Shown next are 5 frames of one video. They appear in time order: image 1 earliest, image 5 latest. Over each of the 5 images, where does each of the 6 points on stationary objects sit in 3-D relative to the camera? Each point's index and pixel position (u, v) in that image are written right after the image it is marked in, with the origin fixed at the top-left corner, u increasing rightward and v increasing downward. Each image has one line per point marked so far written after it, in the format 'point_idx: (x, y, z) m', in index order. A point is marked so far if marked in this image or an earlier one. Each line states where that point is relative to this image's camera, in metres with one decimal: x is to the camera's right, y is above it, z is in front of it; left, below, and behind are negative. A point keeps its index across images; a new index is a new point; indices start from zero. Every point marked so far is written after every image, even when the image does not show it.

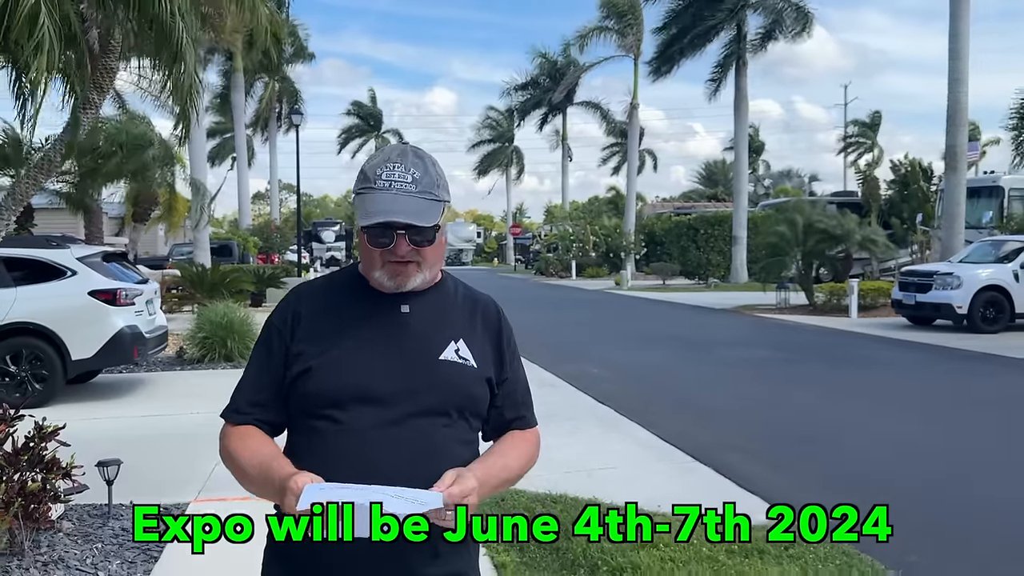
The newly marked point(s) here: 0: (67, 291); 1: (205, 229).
0: (-4.3, 0.0, +8.8) m
1: (-6.7, +1.3, +19.9) m
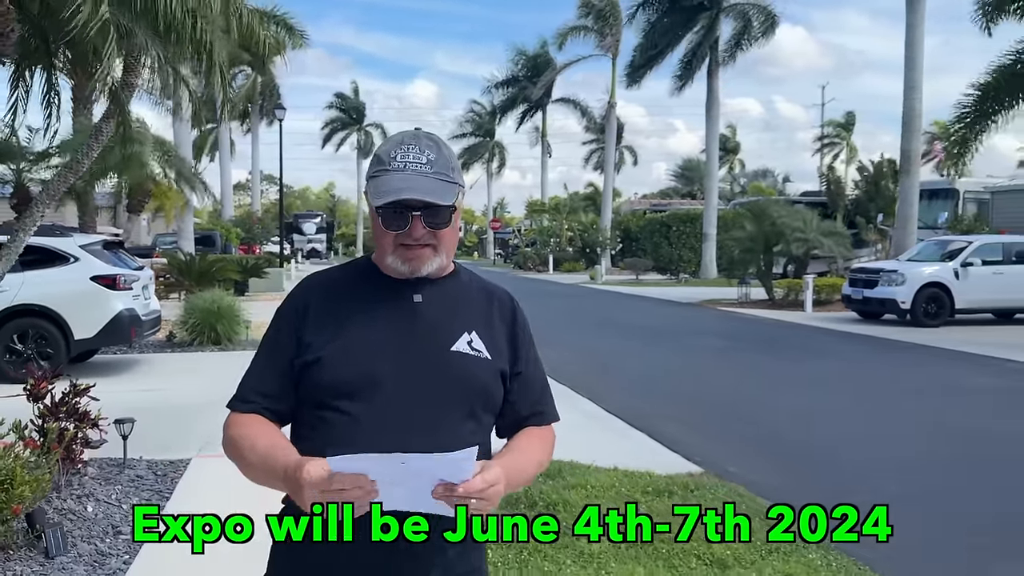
0: (-4.6, +0.1, +9.5) m
1: (-7.3, +1.6, +20.6) m
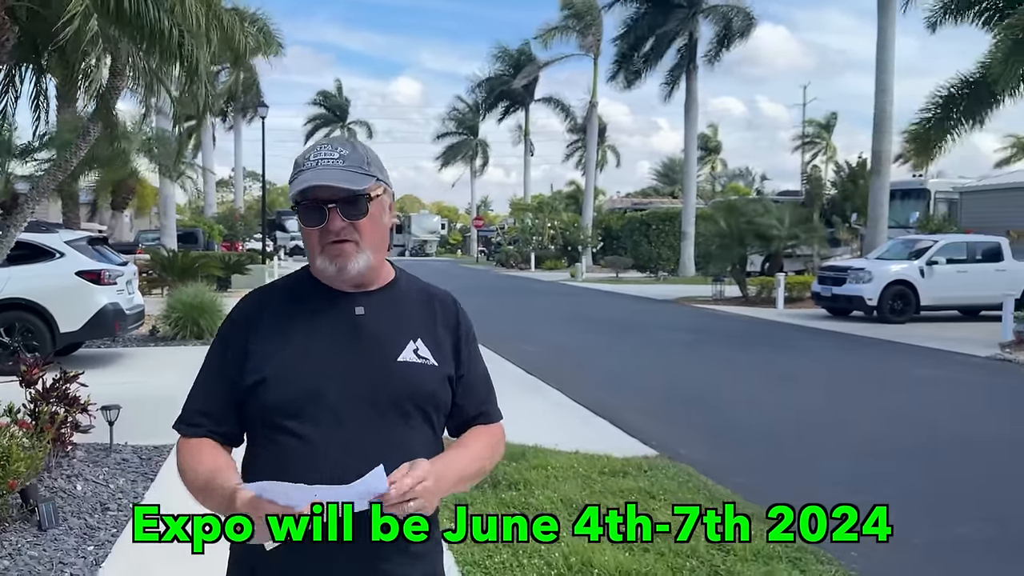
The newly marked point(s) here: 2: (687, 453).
0: (-4.9, +0.2, +9.8) m
1: (-7.7, +1.6, +20.8) m
2: (+1.3, -1.3, +6.9) m
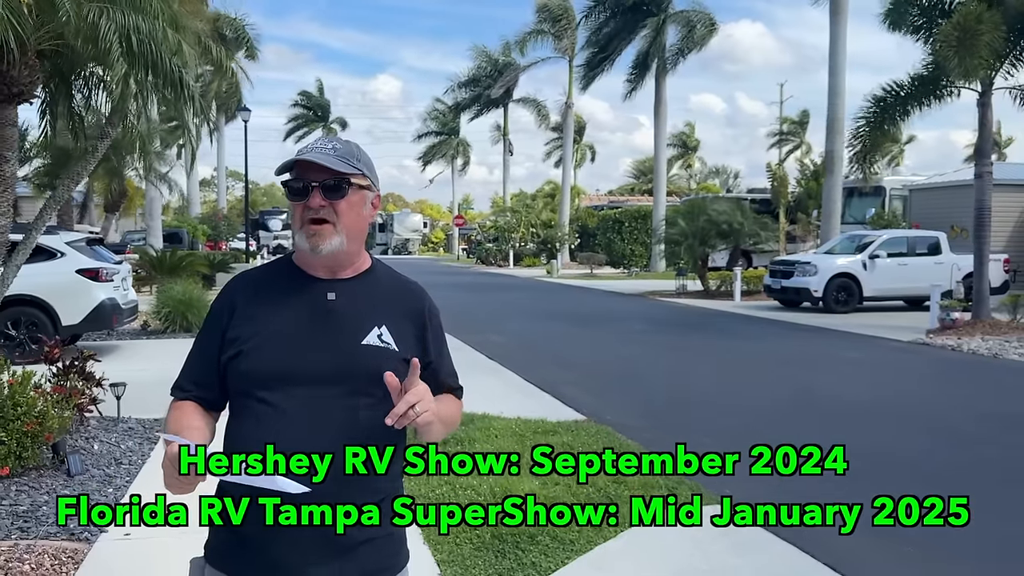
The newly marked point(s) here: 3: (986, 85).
0: (-5.3, +0.2, +10.7) m
1: (-8.4, +1.7, +21.7) m
2: (+0.9, -1.2, +8.0) m
3: (+7.0, +3.0, +13.4) m
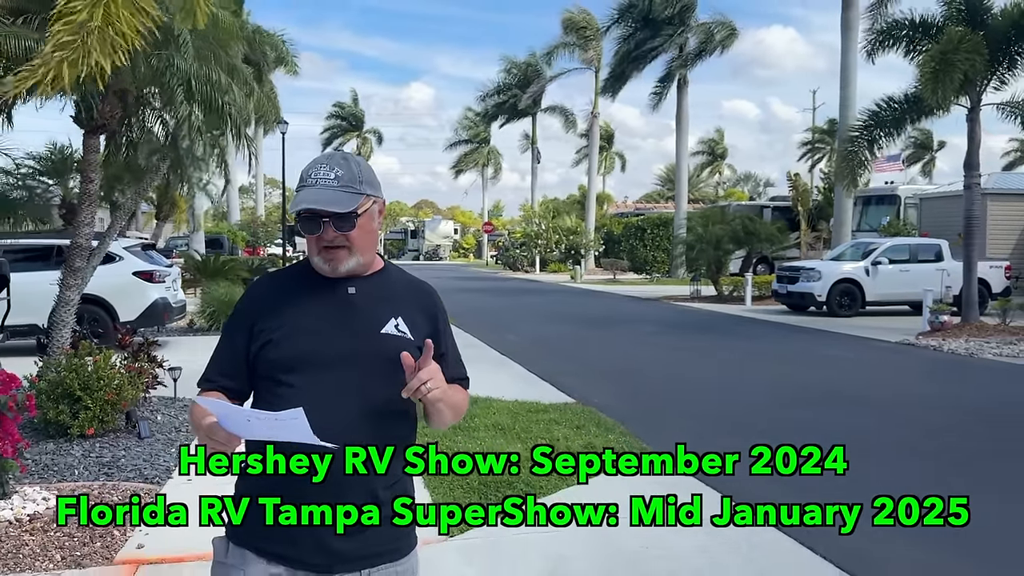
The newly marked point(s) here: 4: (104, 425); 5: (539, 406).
0: (-5.2, +0.2, +12.0) m
1: (-7.8, +1.6, +23.1) m
2: (+1.0, -1.2, +9.0) m
3: (+7.2, +2.9, +14.2) m
4: (-2.8, -0.9, +6.2) m
5: (+0.2, -1.0, +7.6) m
